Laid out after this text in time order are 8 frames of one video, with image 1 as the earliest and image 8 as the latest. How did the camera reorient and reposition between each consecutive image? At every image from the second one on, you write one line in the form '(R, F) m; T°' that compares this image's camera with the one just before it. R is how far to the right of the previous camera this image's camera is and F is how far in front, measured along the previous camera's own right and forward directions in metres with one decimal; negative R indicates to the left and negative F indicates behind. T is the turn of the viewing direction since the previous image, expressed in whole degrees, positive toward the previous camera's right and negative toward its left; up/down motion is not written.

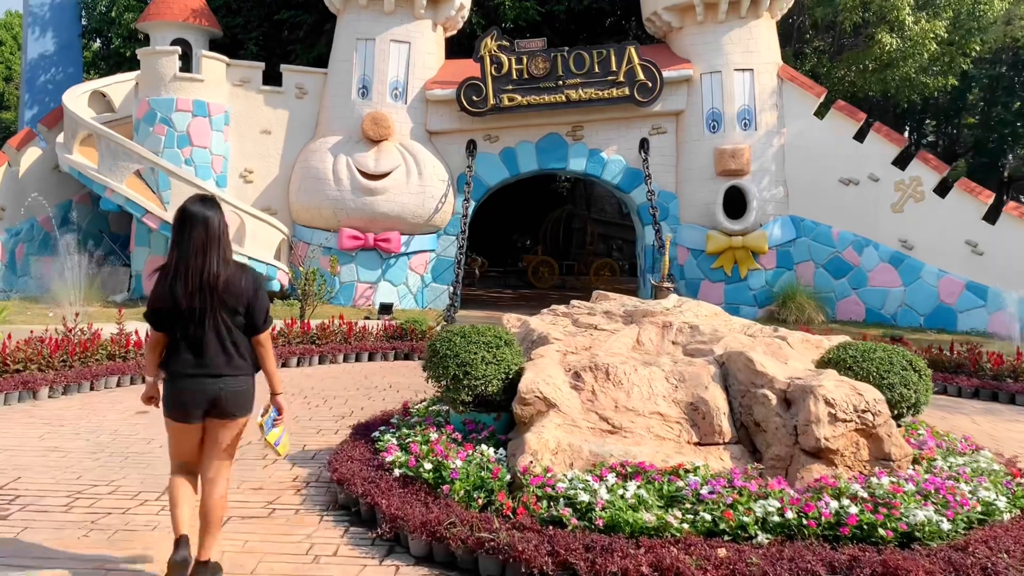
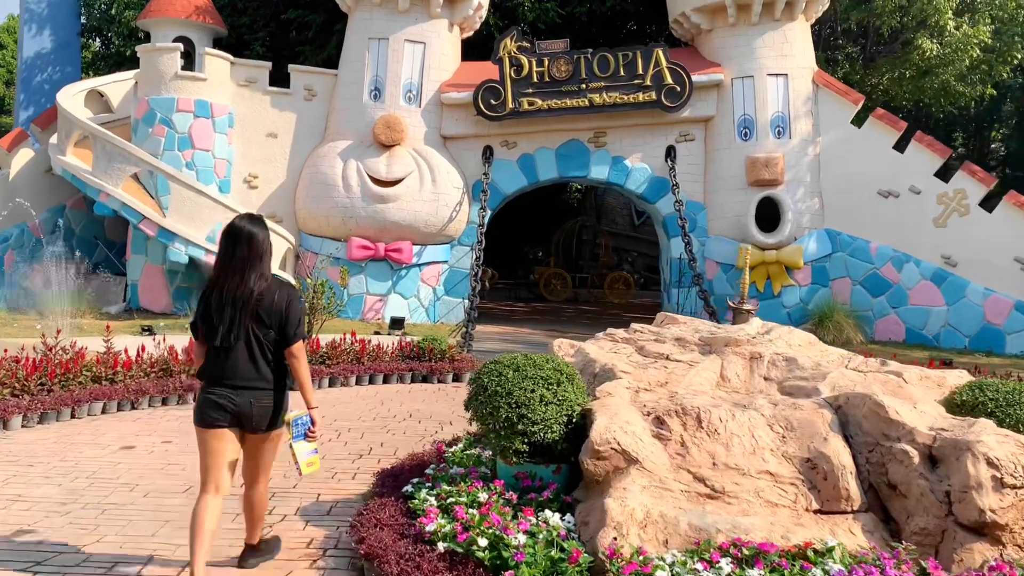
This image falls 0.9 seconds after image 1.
(-0.3, +0.8) m; 0°
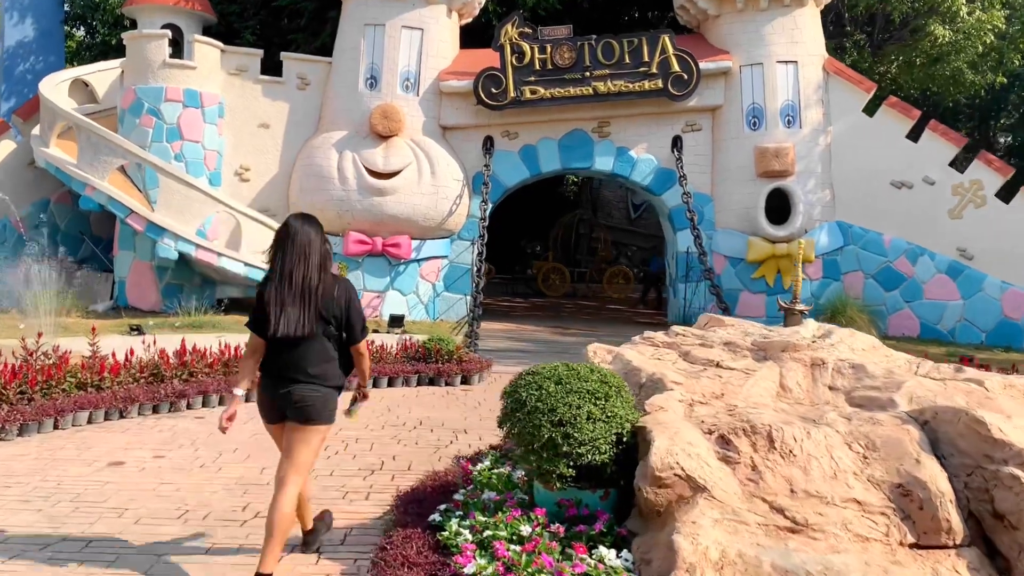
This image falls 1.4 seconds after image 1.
(-0.2, +0.4) m; +1°
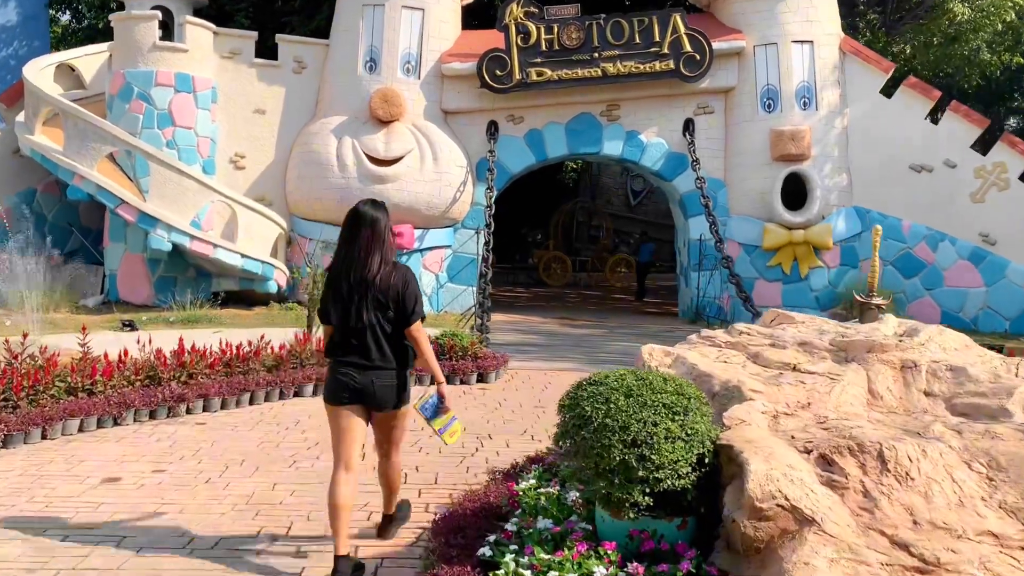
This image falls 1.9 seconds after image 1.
(-0.2, +0.5) m; 0°
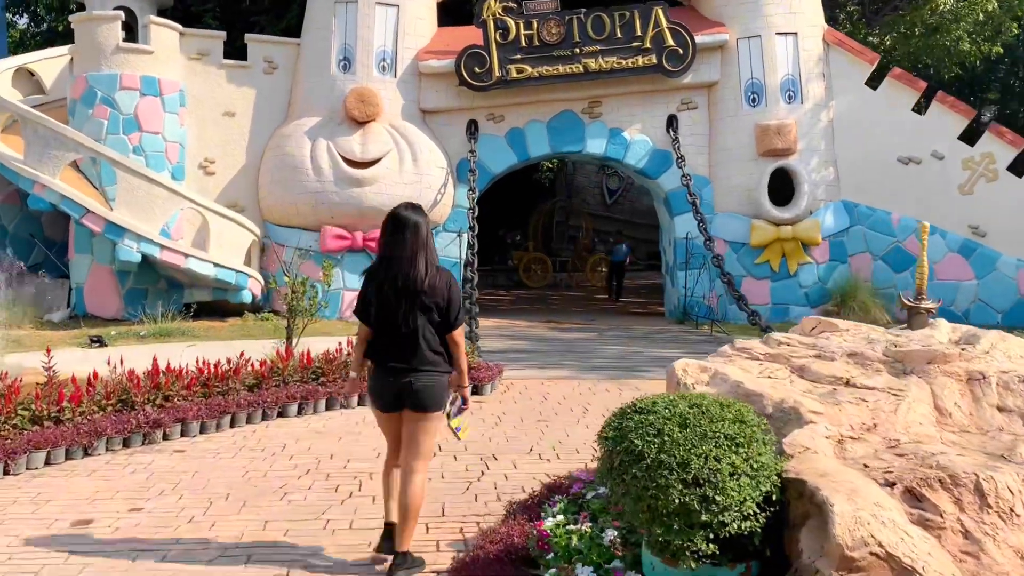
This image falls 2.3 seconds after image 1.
(-0.2, +0.4) m; +2°
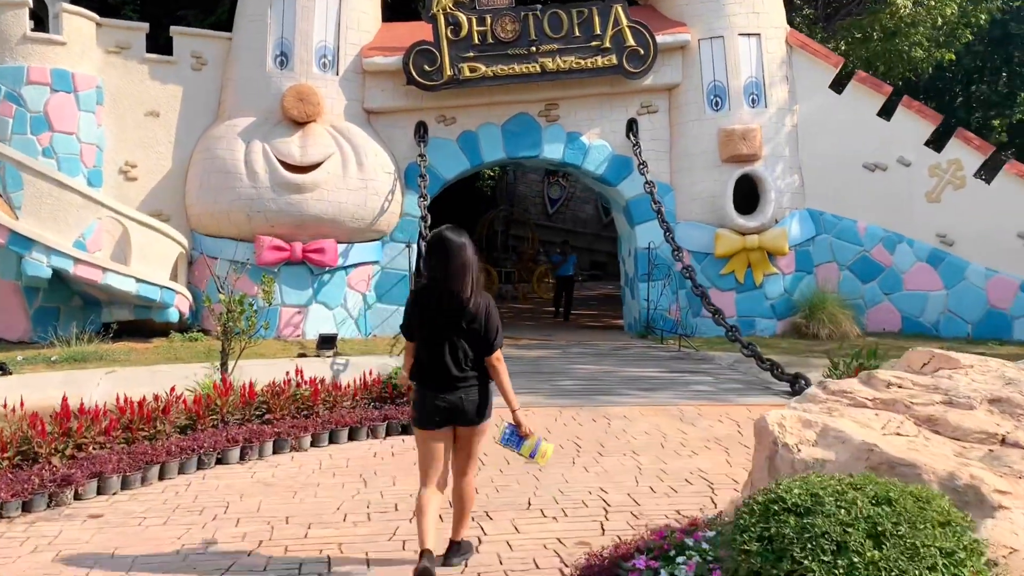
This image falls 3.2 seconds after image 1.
(-0.3, +0.8) m; +4°
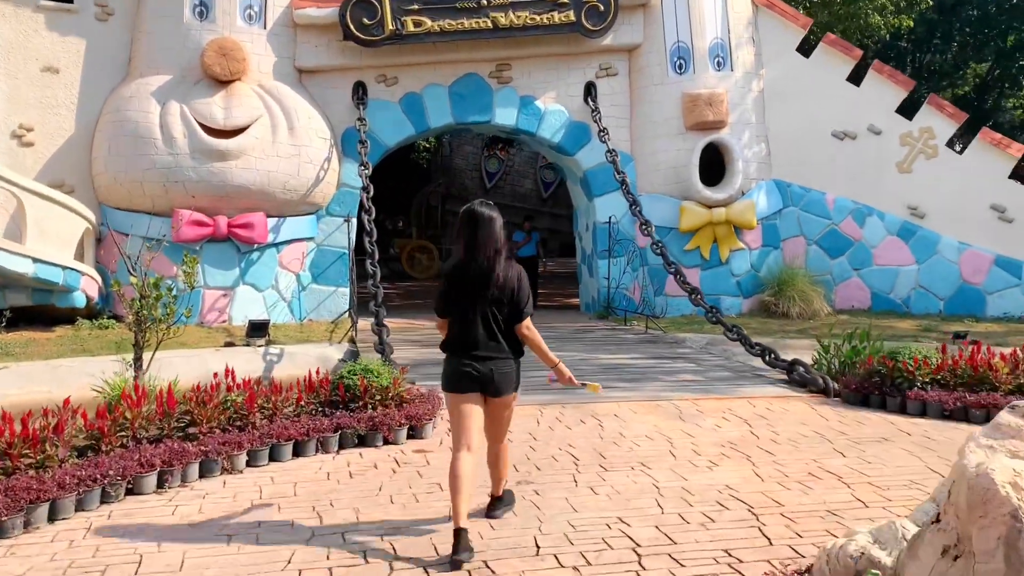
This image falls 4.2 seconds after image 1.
(-0.3, +1.0) m; +5°
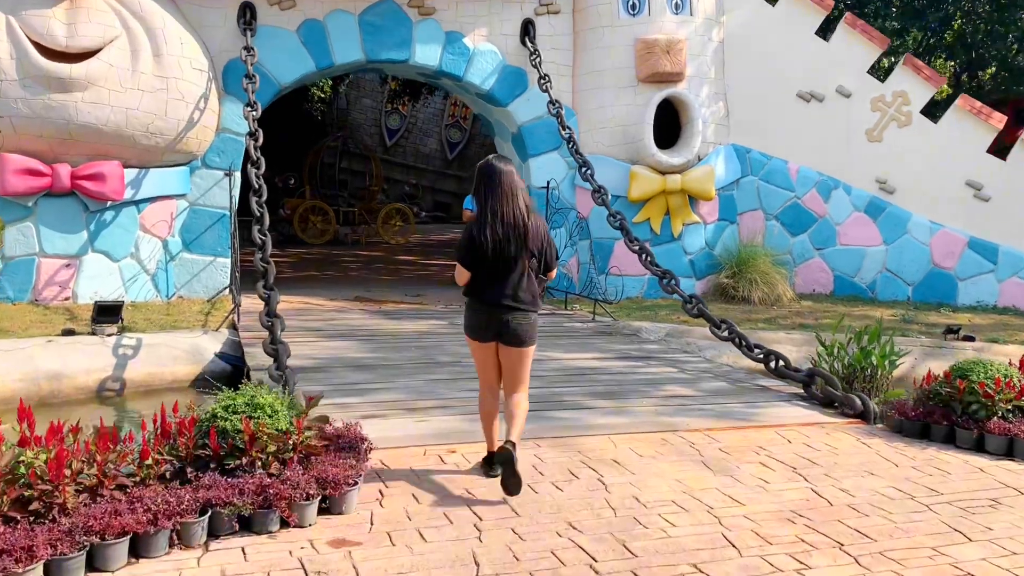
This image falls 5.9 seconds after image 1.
(-0.3, +1.7) m; +7°
